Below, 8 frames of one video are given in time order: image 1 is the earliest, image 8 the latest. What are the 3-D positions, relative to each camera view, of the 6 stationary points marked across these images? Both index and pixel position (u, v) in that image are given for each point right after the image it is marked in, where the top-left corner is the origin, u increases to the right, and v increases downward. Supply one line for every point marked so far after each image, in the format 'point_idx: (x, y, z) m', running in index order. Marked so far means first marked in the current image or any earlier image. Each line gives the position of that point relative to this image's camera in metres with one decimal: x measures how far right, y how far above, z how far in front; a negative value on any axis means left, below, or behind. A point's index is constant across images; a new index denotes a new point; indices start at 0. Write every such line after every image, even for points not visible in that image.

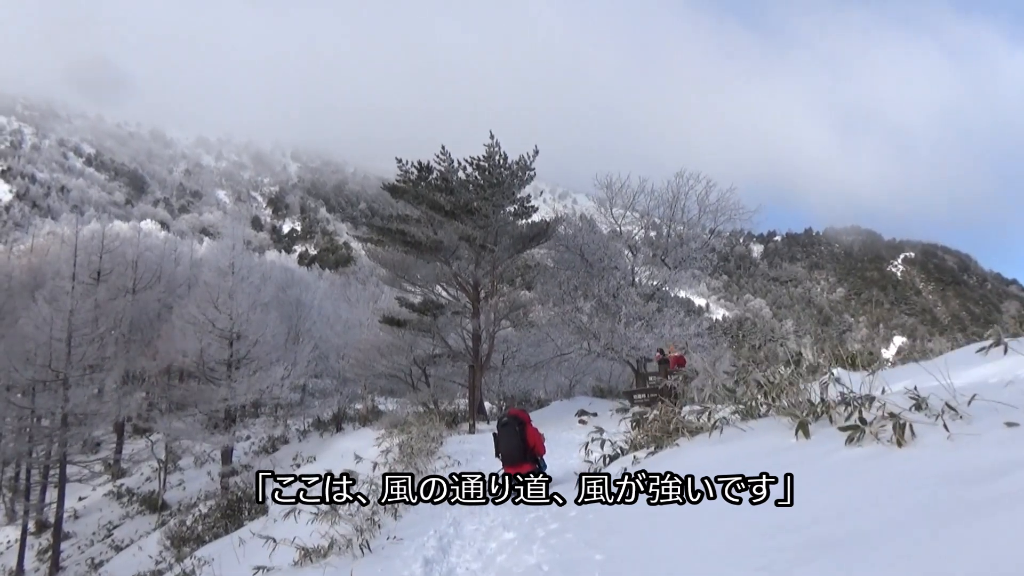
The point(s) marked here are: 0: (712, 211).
0: (+4.2, +1.6, +17.4) m
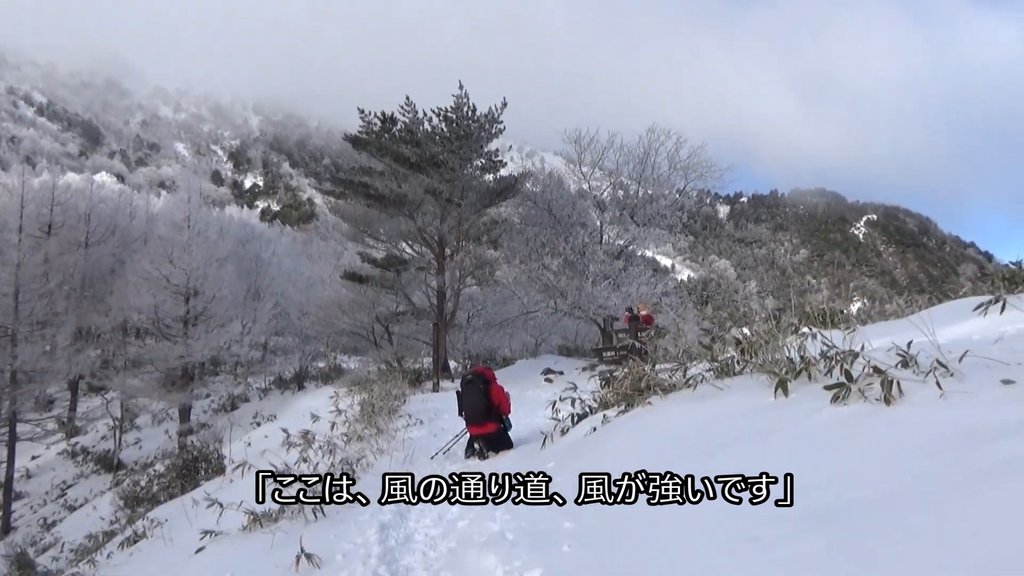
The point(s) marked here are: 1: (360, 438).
0: (+3.5, +2.5, +17.1) m
1: (-1.5, -1.5, +8.3) m
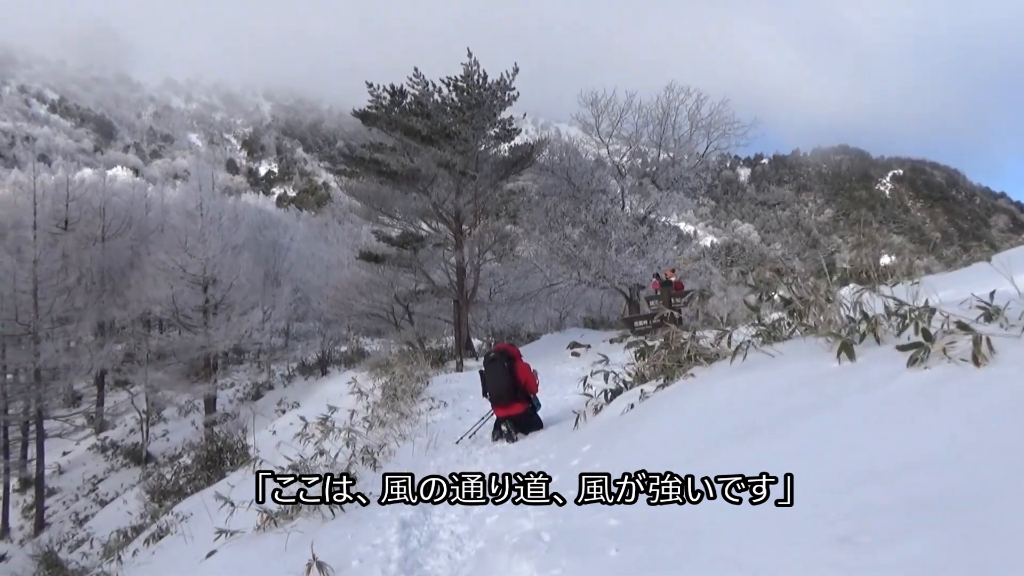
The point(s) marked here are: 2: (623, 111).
0: (+3.8, +3.2, +16.5) m
1: (-1.2, -1.3, +7.9) m
2: (+2.2, +3.5, +16.3) m
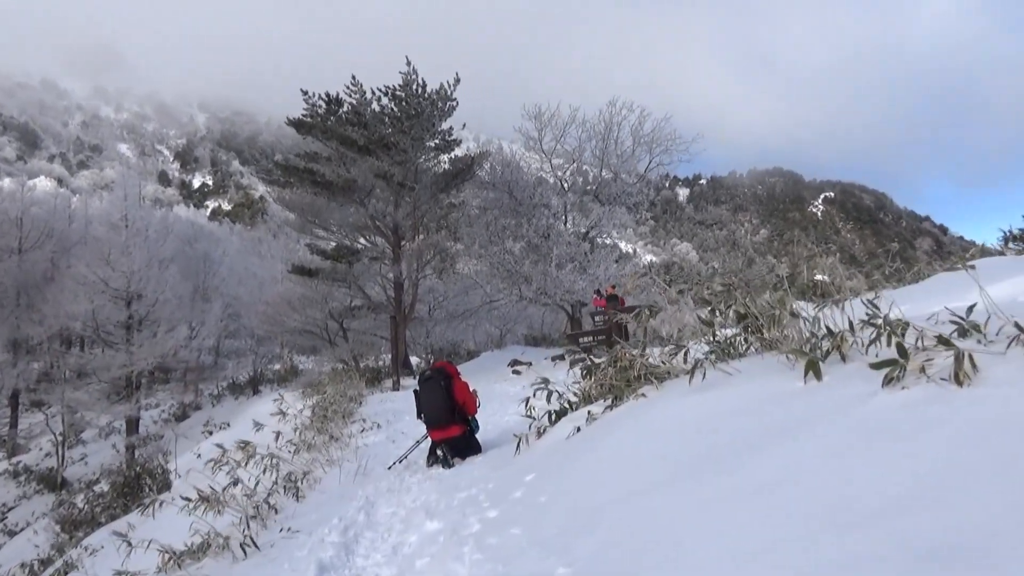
0: (+2.7, +2.9, +16.4) m
1: (-1.8, -1.4, +7.4) m
2: (+1.0, +3.1, +16.1) m
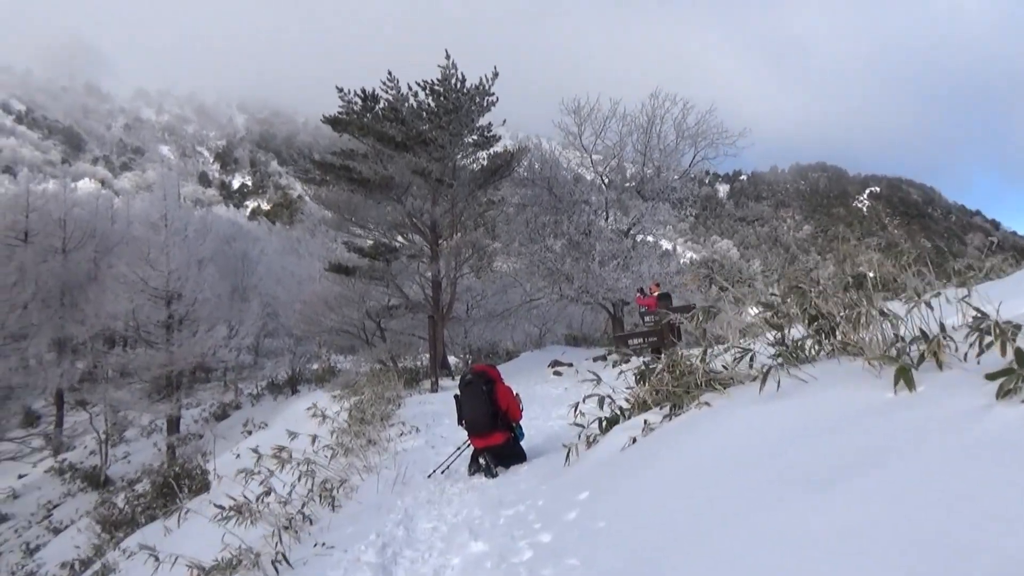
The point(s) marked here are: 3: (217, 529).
0: (+3.4, +2.9, +15.9) m
1: (-1.4, -1.4, +7.1) m
2: (+1.8, +3.2, +15.7) m
3: (-1.9, -1.5, +5.3) m
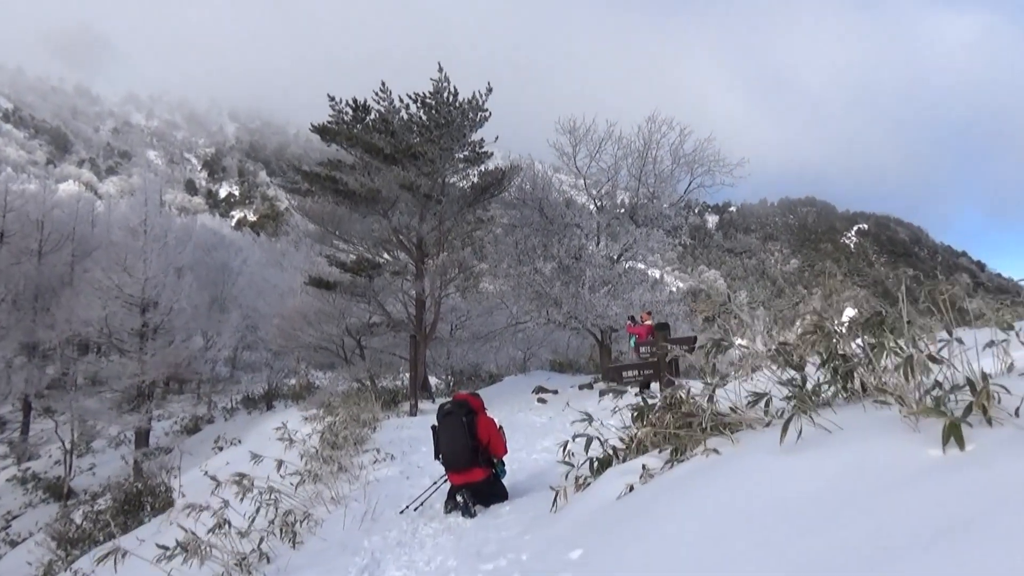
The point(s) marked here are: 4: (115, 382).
0: (+3.3, +2.4, +15.6) m
1: (-1.6, -1.5, +6.7) m
2: (+1.7, +2.7, +15.4) m
3: (-2.0, -1.6, +4.8) m
4: (-9.4, -2.2, +19.6) m
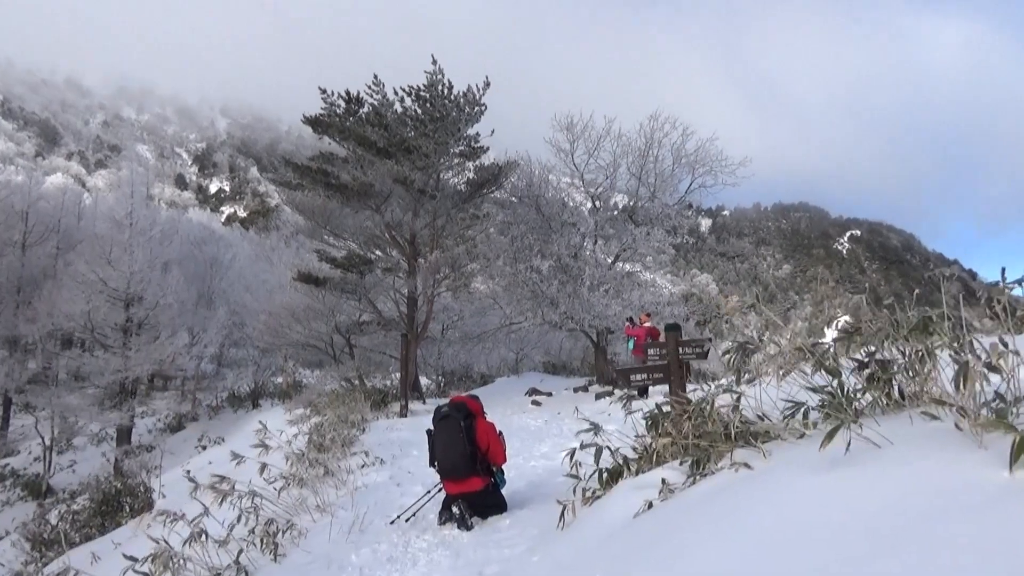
0: (+3.2, +2.3, +15.3) m
1: (-1.6, -1.5, +6.3) m
2: (+1.6, +2.7, +15.1) m
3: (-2.0, -1.5, +4.4) m
4: (-9.6, -2.1, +19.2) m
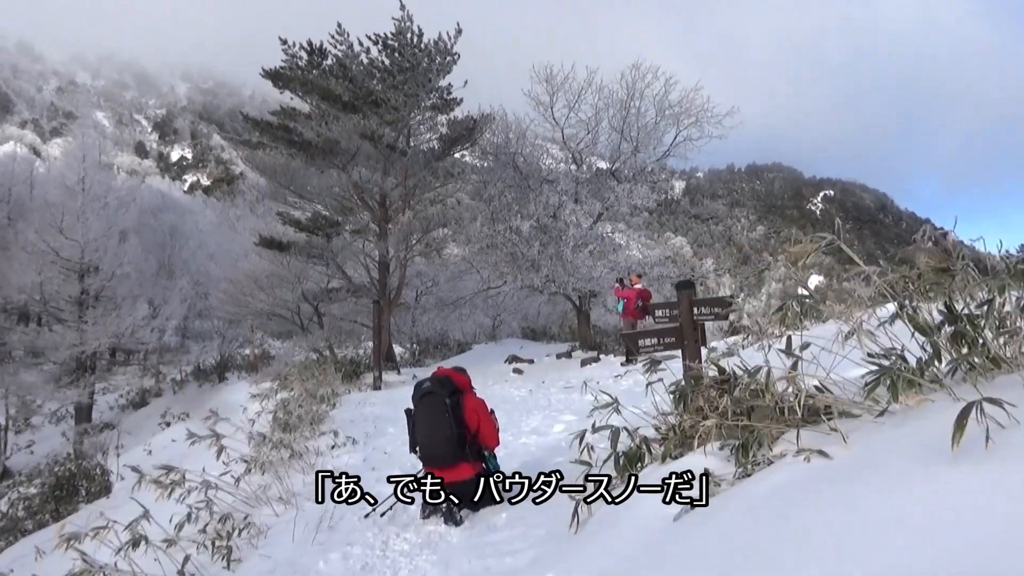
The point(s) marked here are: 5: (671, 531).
0: (+2.8, +3.0, +14.6) m
1: (-1.7, -1.2, +5.6) m
2: (+1.2, +3.3, +14.3) m
3: (-2.0, -1.3, +3.7) m
4: (-10.1, -1.4, +18.2) m
5: (+0.4, -0.7, +2.5) m
